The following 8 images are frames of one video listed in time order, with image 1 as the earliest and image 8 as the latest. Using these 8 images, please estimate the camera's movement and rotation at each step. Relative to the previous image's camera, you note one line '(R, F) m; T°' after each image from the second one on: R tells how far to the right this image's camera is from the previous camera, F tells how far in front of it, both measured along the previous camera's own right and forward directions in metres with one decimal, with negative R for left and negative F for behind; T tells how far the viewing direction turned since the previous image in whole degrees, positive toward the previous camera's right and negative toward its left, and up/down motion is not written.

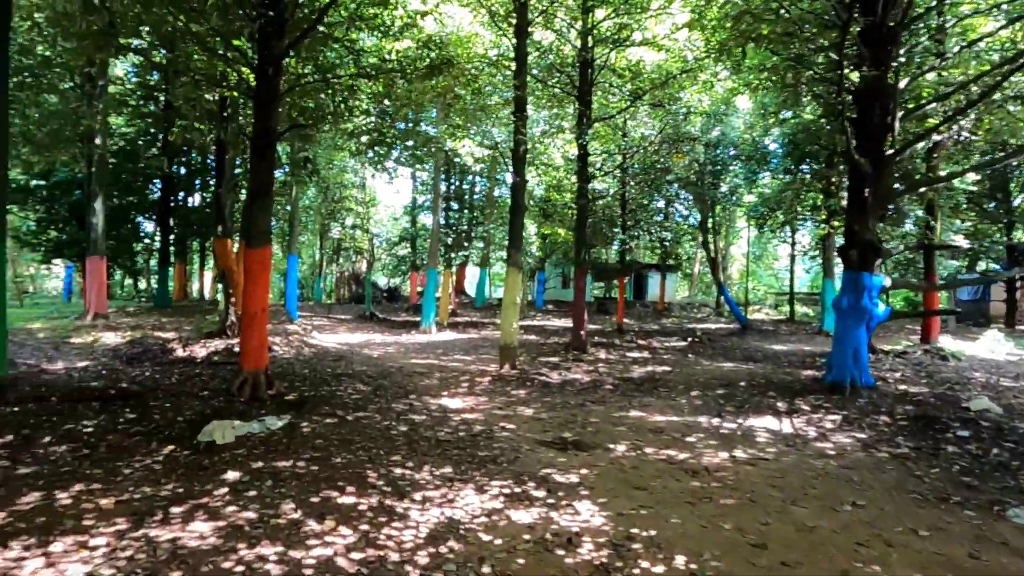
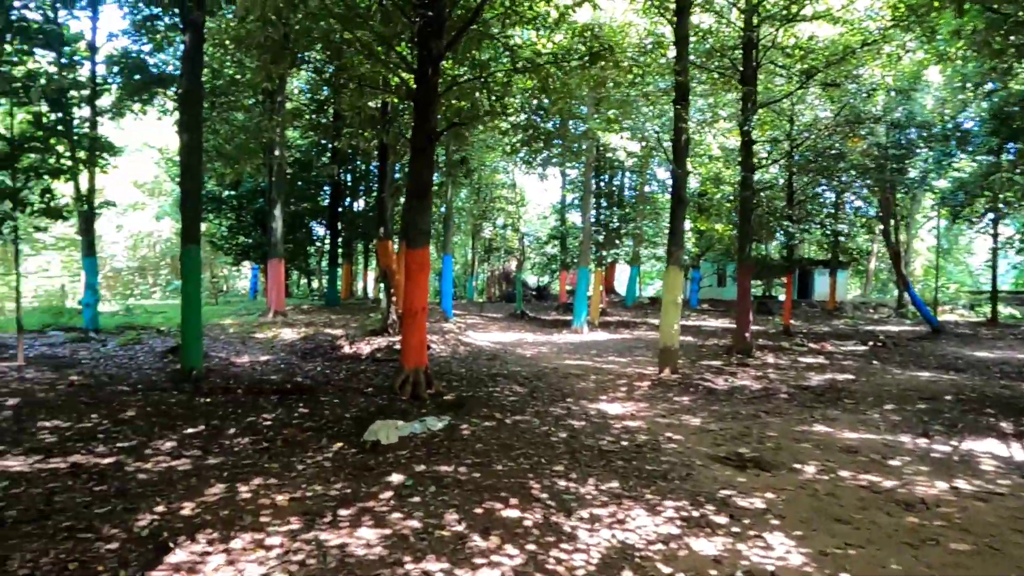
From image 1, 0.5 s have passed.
(-0.2, +0.3) m; -13°
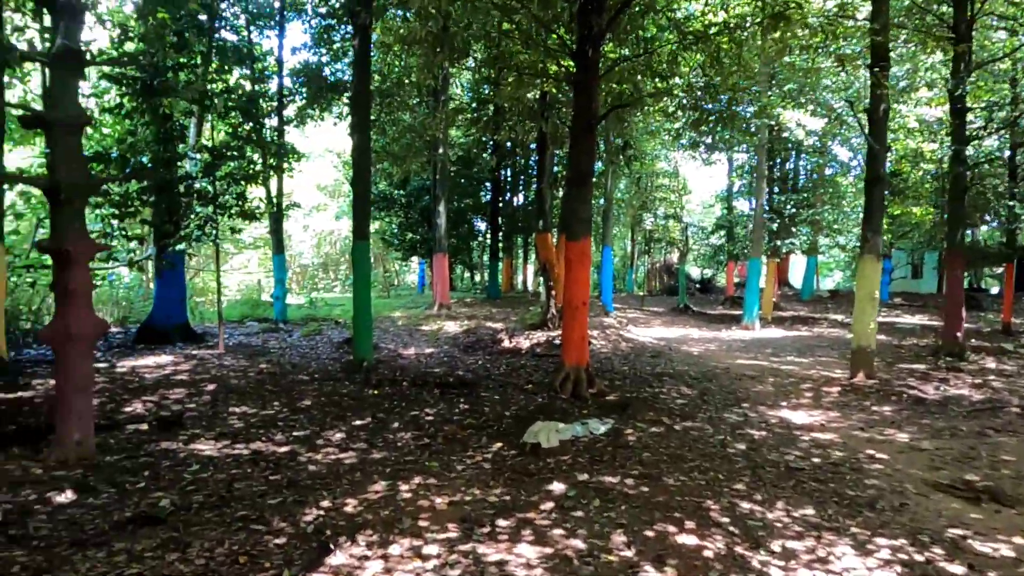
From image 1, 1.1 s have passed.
(-0.1, +0.4) m; -14°
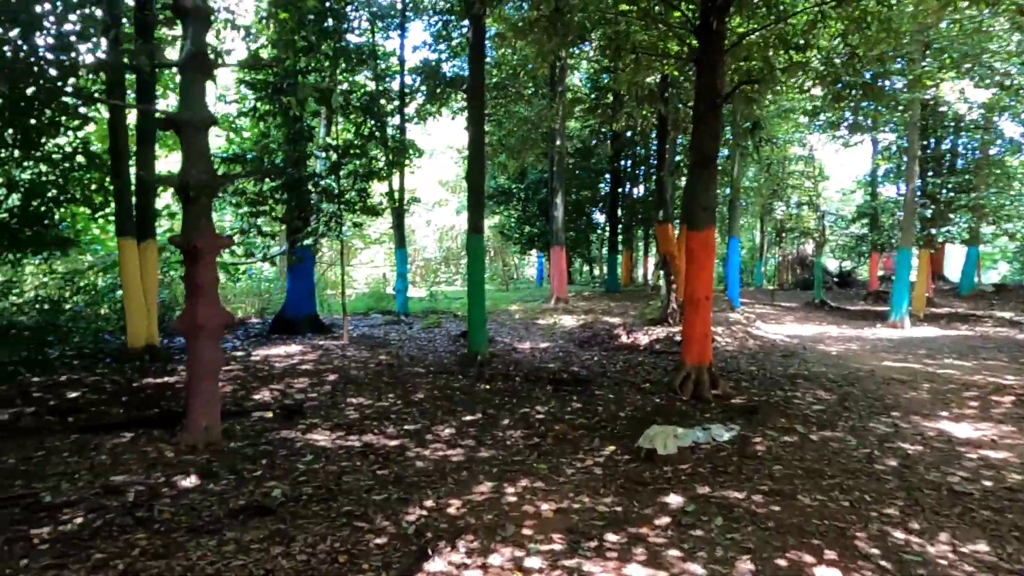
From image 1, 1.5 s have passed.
(0.0, +0.3) m; -10°
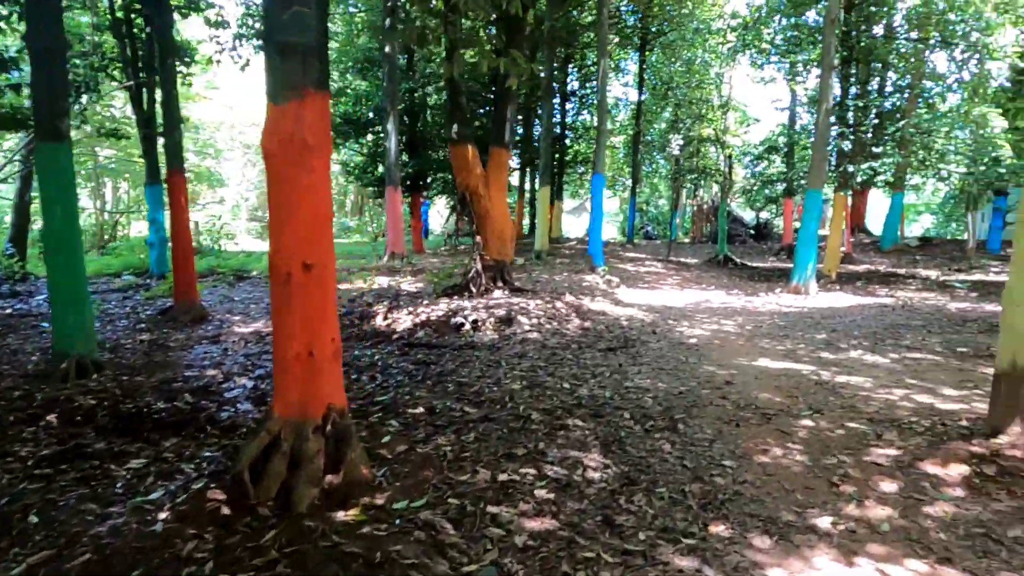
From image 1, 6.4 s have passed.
(+2.5, +3.6) m; +5°
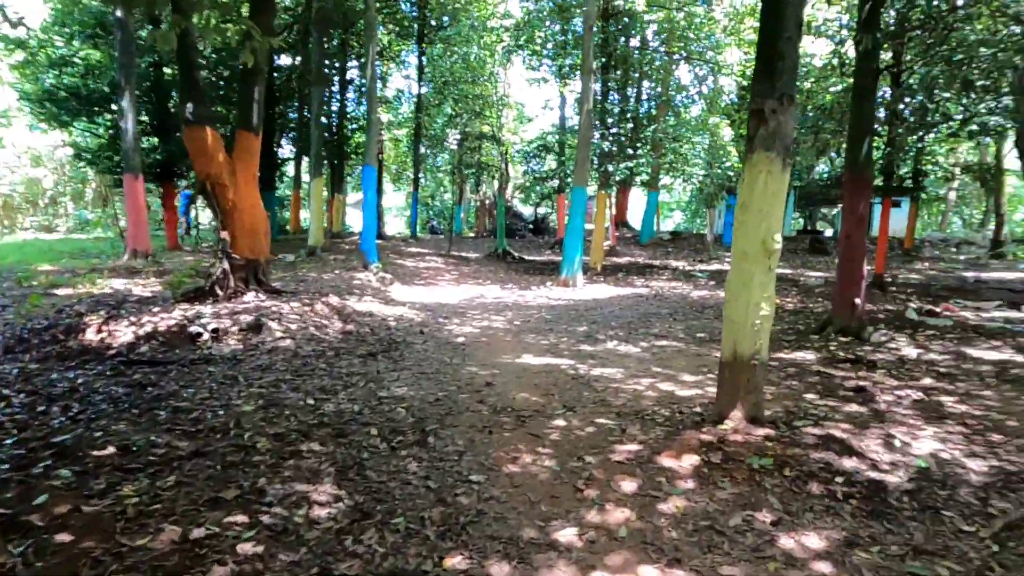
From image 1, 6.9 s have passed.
(+0.3, +0.3) m; +18°
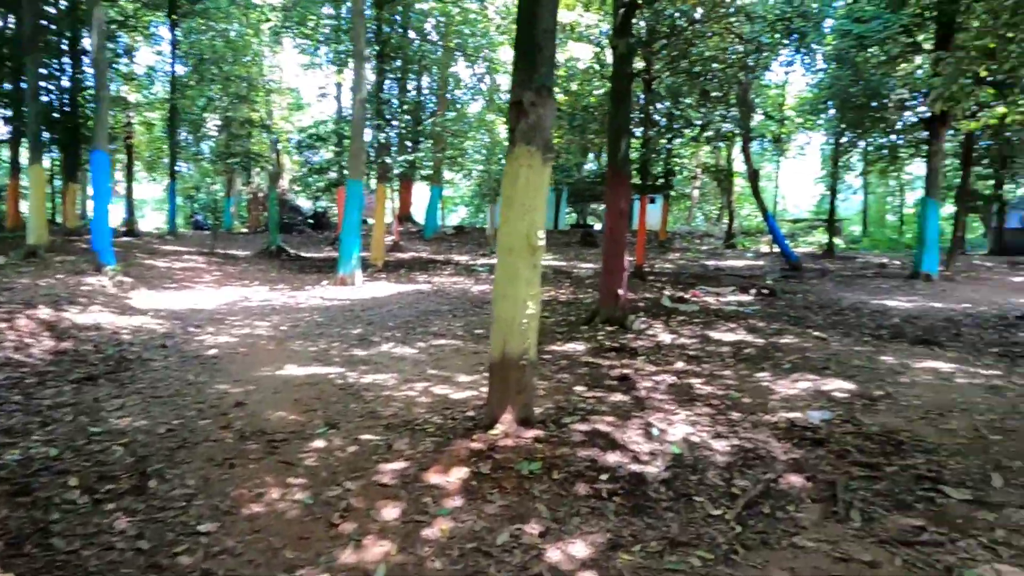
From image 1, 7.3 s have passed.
(+0.2, +0.3) m; +18°
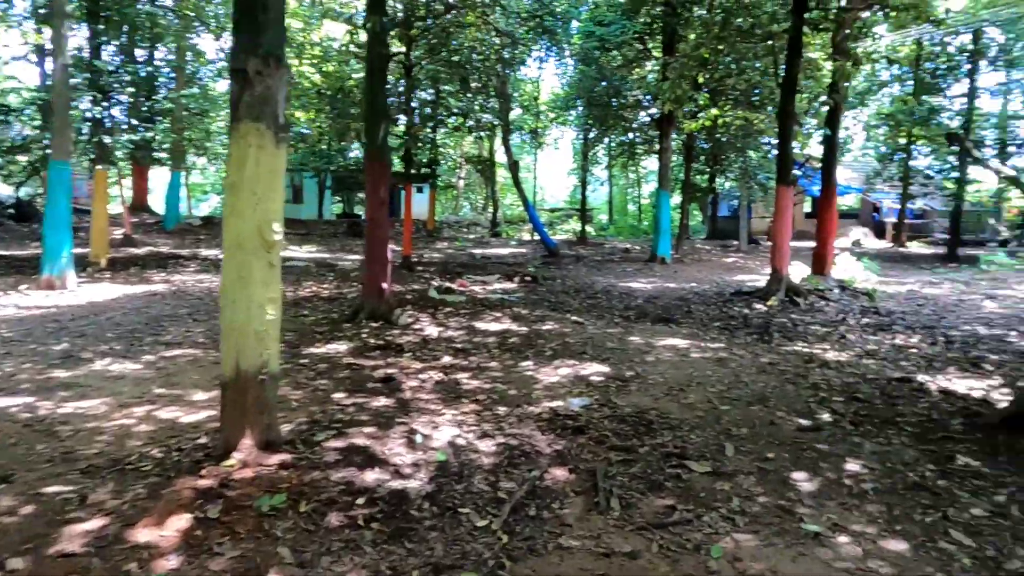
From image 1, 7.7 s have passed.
(+0.1, +0.3) m; +19°
